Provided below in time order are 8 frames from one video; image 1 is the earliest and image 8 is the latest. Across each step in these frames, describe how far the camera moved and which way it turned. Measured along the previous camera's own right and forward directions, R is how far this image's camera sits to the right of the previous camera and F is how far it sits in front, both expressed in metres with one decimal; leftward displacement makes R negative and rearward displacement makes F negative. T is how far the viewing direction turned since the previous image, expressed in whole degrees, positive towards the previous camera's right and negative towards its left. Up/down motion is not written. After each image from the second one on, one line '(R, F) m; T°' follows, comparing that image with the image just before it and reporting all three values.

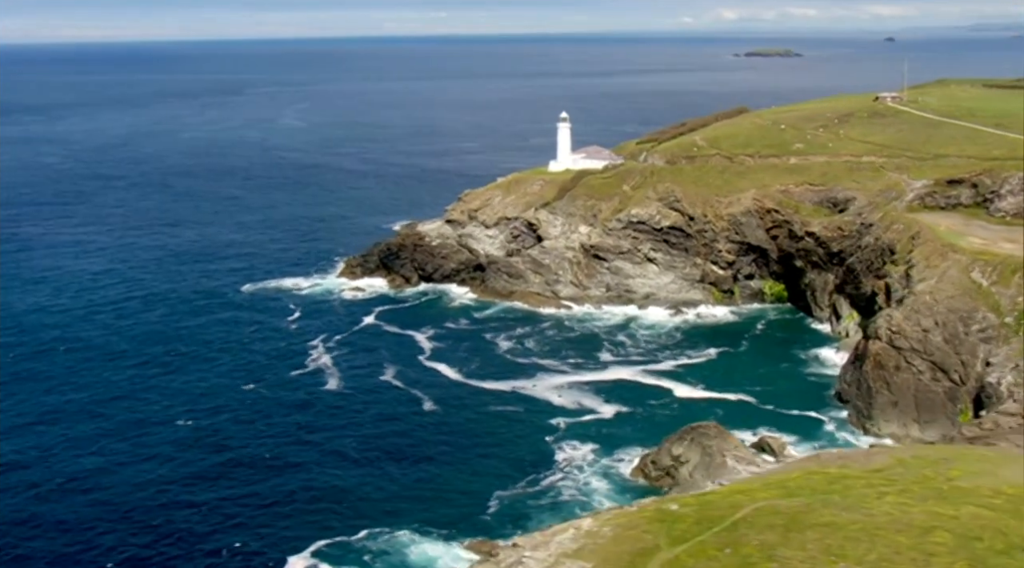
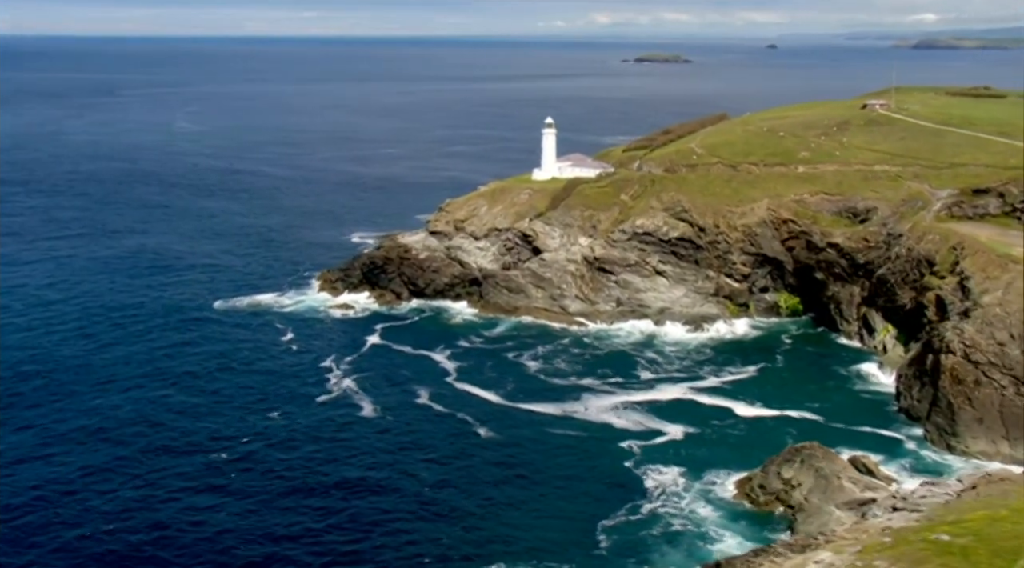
(-9.4, +3.7) m; +6°
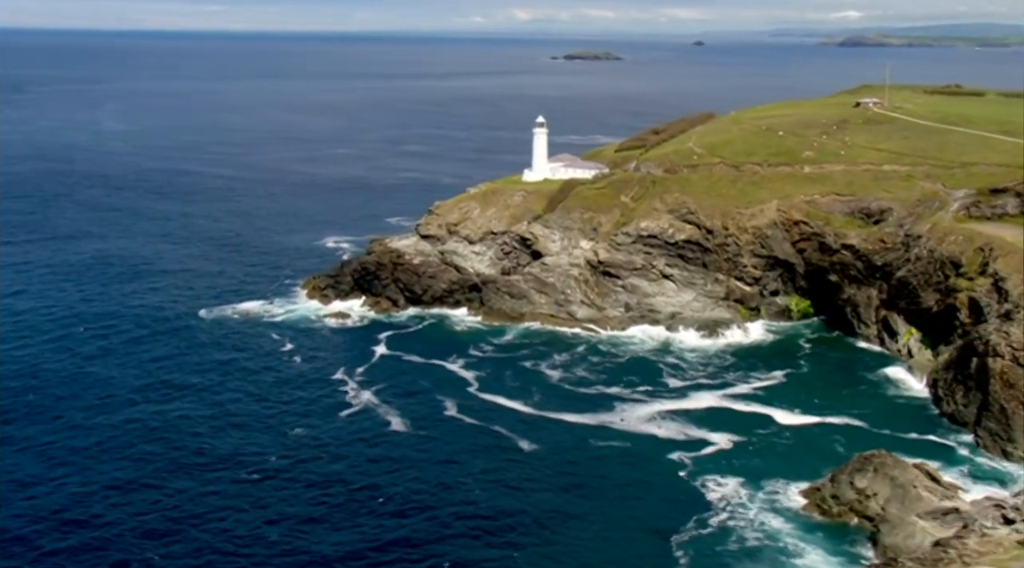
(-5.8, +2.5) m; +4°
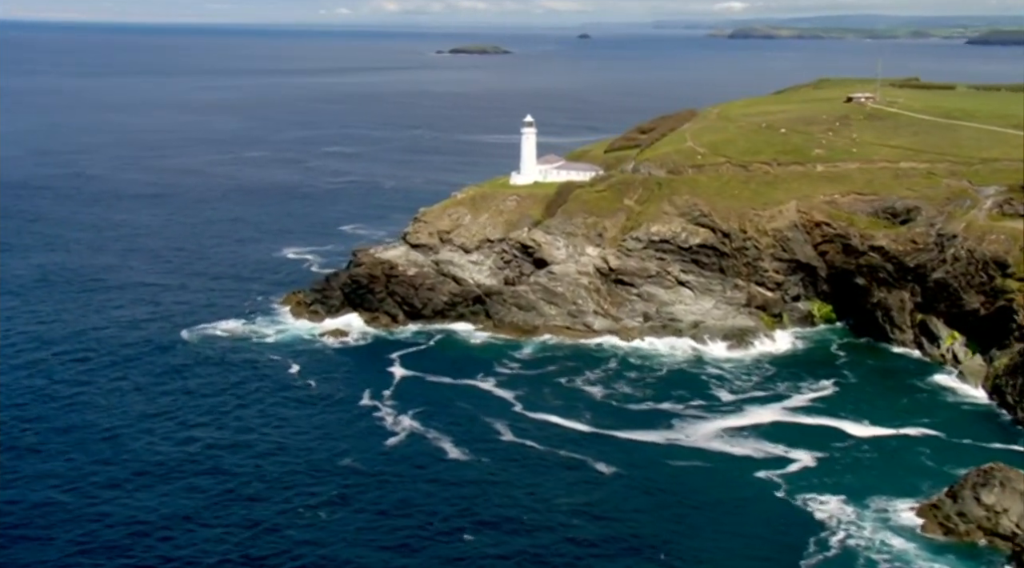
(-8.6, +4.8) m; +6°
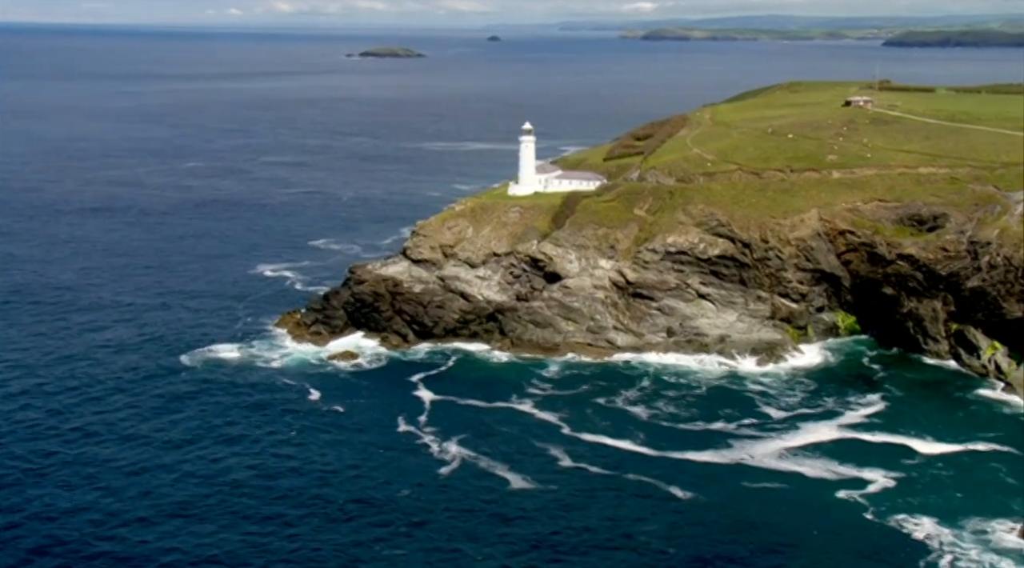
(-6.9, +3.4) m; +4°
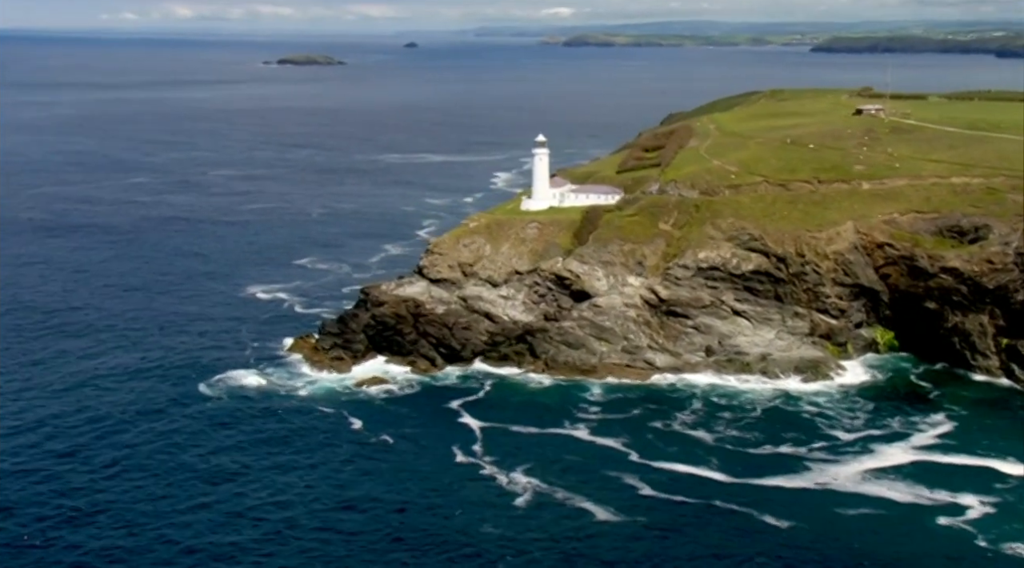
(-6.9, +3.3) m; +4°
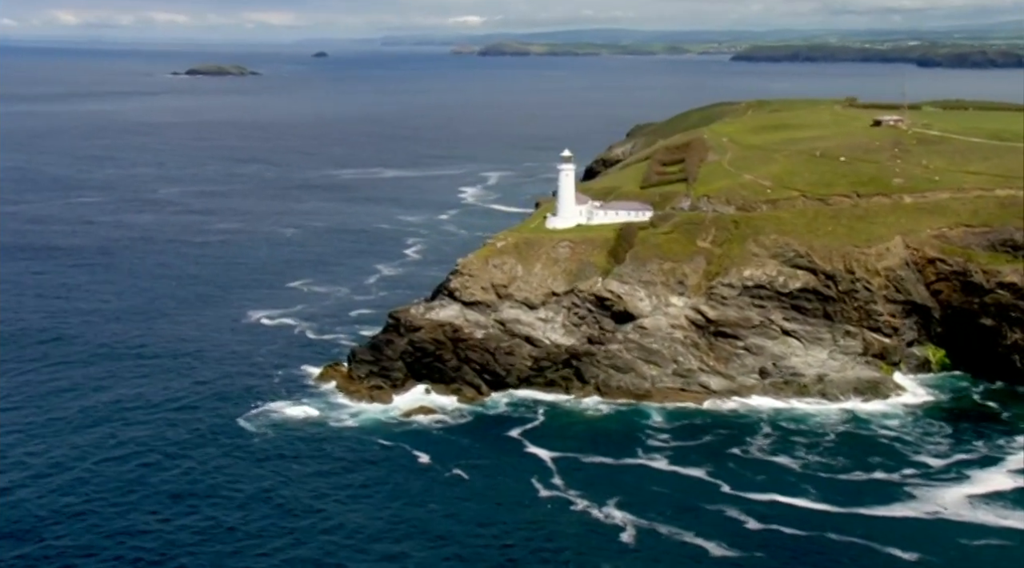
(-8.1, +3.4) m; +4°
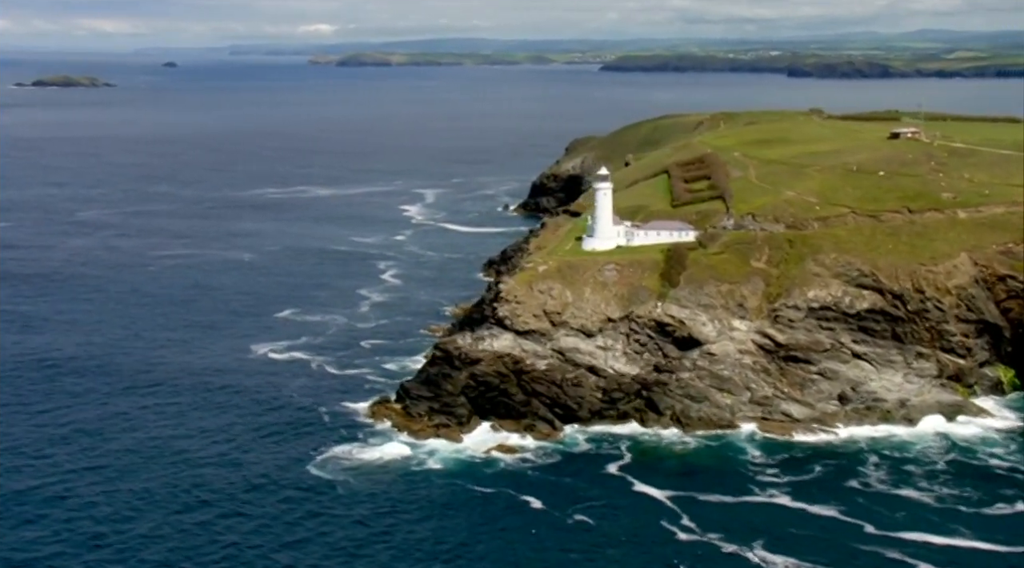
(-12.0, +5.5) m; +7°
